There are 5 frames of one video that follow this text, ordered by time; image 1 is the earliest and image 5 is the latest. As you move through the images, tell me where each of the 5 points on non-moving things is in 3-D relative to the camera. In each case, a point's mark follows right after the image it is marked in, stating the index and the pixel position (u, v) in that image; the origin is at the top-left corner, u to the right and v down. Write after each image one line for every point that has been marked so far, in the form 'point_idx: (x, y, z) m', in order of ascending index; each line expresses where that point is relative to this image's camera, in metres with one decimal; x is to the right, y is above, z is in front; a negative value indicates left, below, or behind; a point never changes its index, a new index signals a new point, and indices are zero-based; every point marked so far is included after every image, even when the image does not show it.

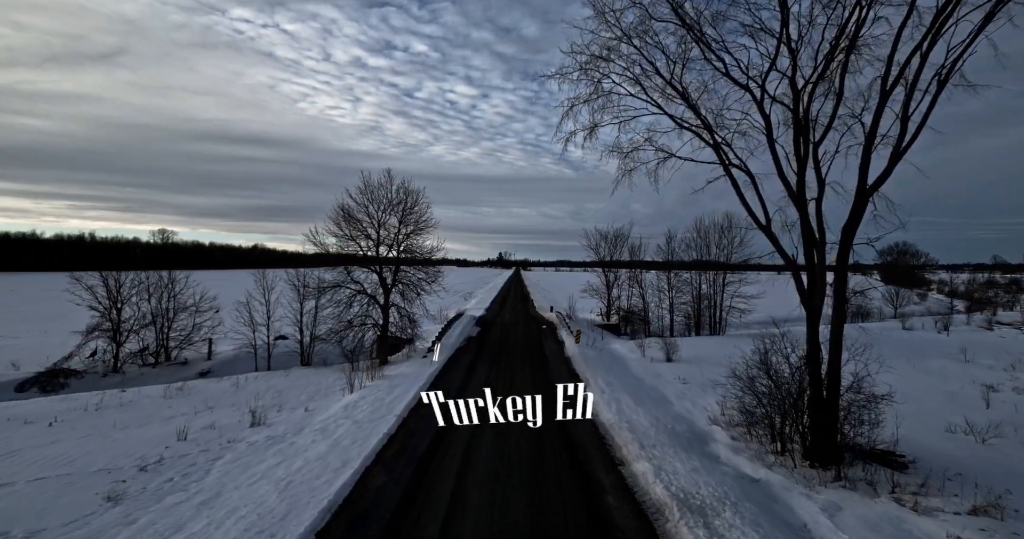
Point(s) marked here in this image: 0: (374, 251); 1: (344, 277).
0: (-6.3, +0.8, +17.9) m
1: (-7.6, -0.3, +17.8) m
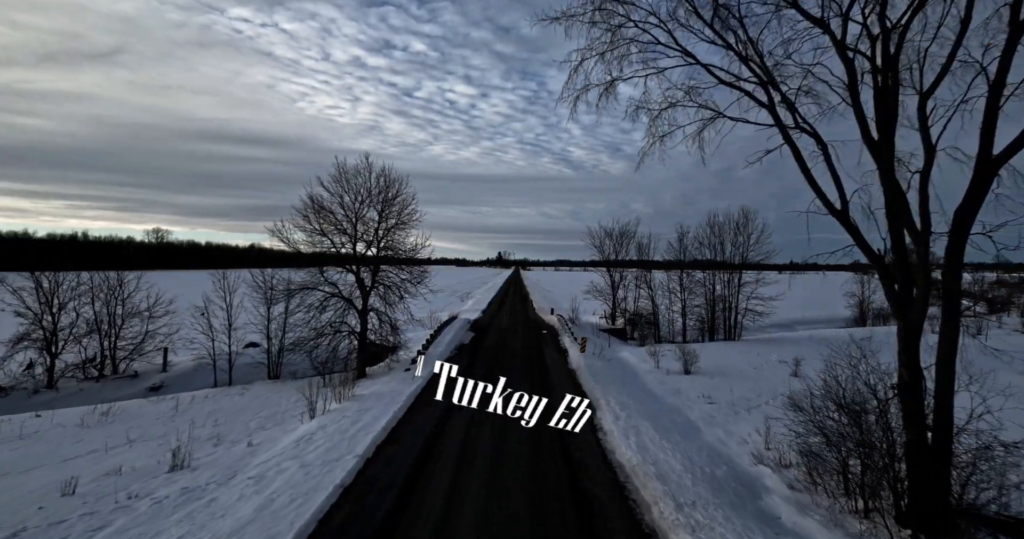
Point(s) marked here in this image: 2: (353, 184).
0: (-6.5, +0.8, +15.6) m
1: (-7.7, -0.3, +15.5) m
2: (-6.3, +3.4, +15.7) m
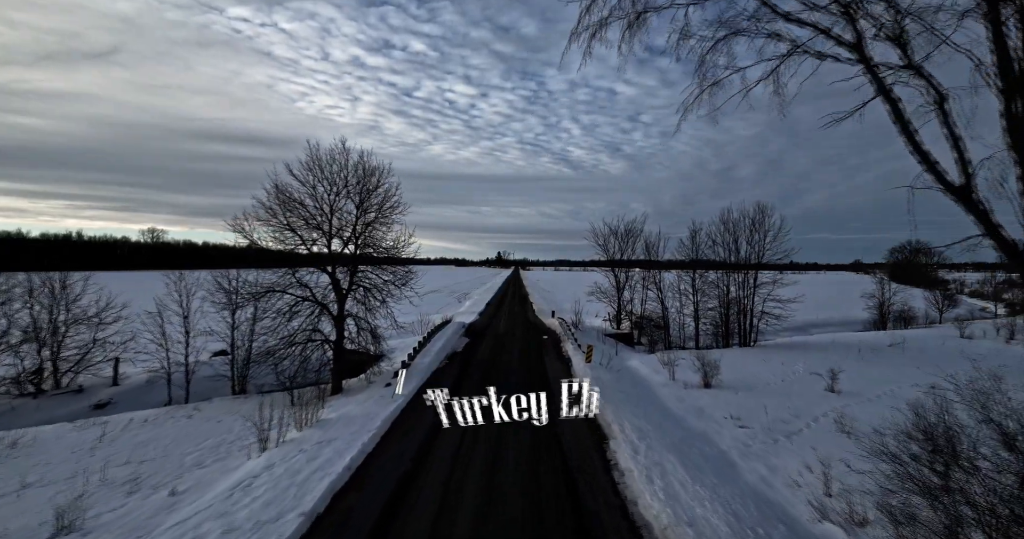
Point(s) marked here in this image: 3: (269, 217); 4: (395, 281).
0: (-6.6, +0.8, +13.7) m
1: (-7.8, -0.3, +13.6) m
2: (-6.4, +3.4, +13.8) m
3: (-7.8, +1.7, +12.8) m
4: (-4.3, -0.4, +14.7) m
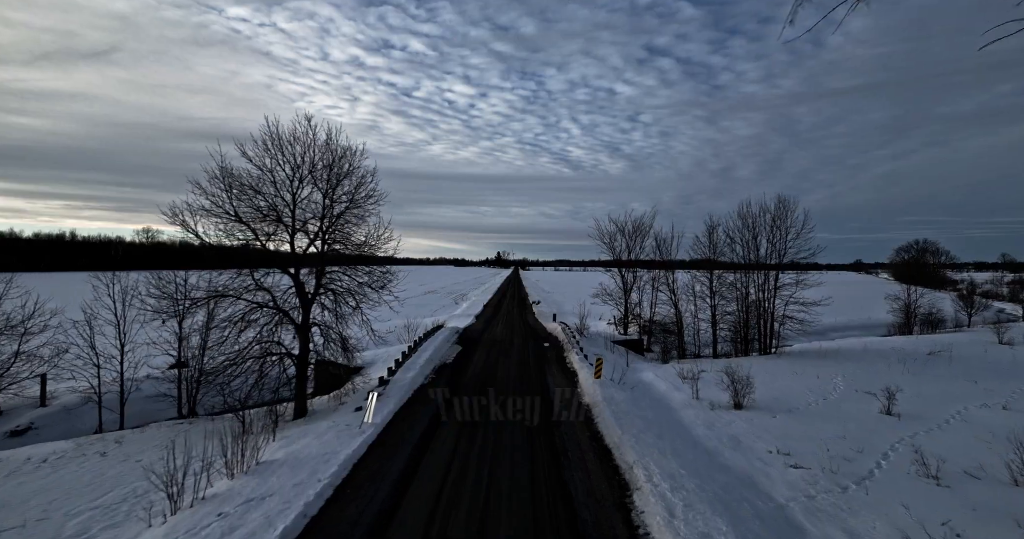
0: (-6.7, +0.8, +11.5) m
1: (-8.0, -0.3, +11.4) m
2: (-6.5, +3.4, +11.6) m
3: (-7.9, +1.7, +10.6) m
4: (-4.4, -0.4, +12.5) m
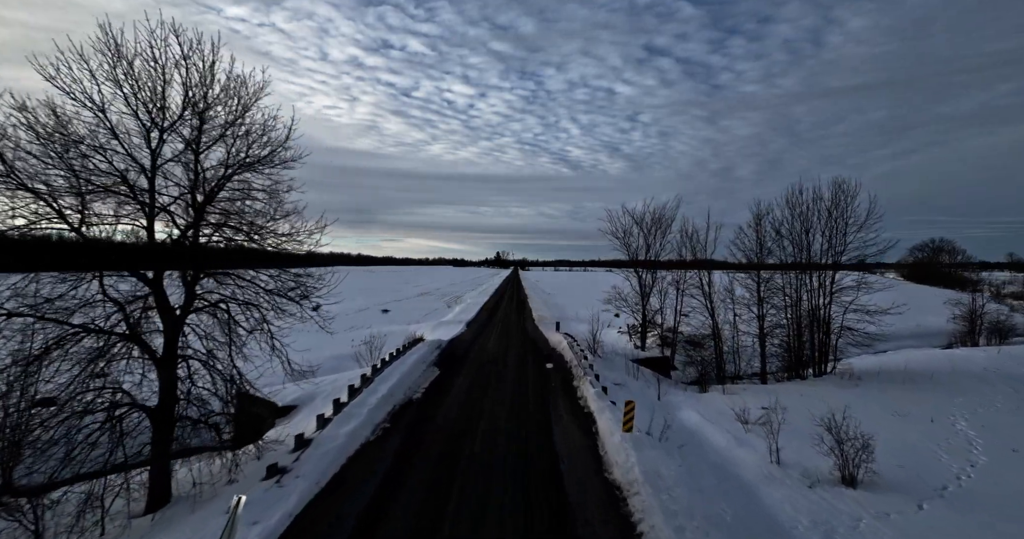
0: (-6.9, +0.8, +7.1) m
1: (-8.2, -0.4, +7.1) m
2: (-6.8, +3.4, +7.2) m
3: (-8.2, +1.7, +6.2) m
4: (-4.7, -0.4, +8.1) m
